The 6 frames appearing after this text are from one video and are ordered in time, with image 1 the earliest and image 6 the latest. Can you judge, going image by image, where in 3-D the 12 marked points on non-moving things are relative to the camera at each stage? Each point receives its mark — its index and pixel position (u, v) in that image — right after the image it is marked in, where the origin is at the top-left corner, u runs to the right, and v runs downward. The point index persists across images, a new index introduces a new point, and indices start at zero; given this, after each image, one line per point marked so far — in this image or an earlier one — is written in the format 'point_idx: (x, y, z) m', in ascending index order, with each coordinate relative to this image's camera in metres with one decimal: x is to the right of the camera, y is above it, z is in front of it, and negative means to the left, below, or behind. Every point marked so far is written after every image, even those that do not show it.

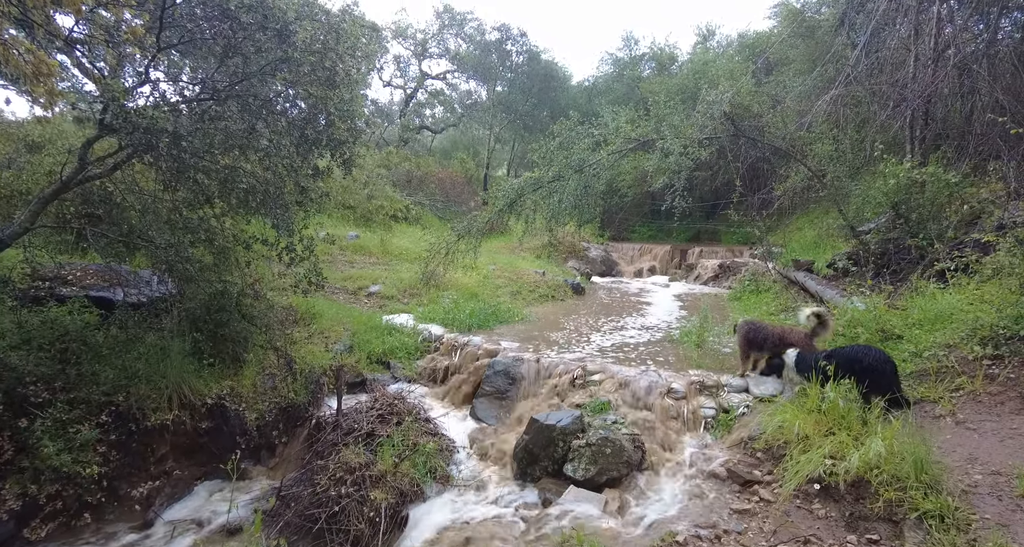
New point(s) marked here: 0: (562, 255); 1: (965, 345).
0: (+1.6, +0.5, +16.5) m
1: (+4.2, -0.7, +5.1) m
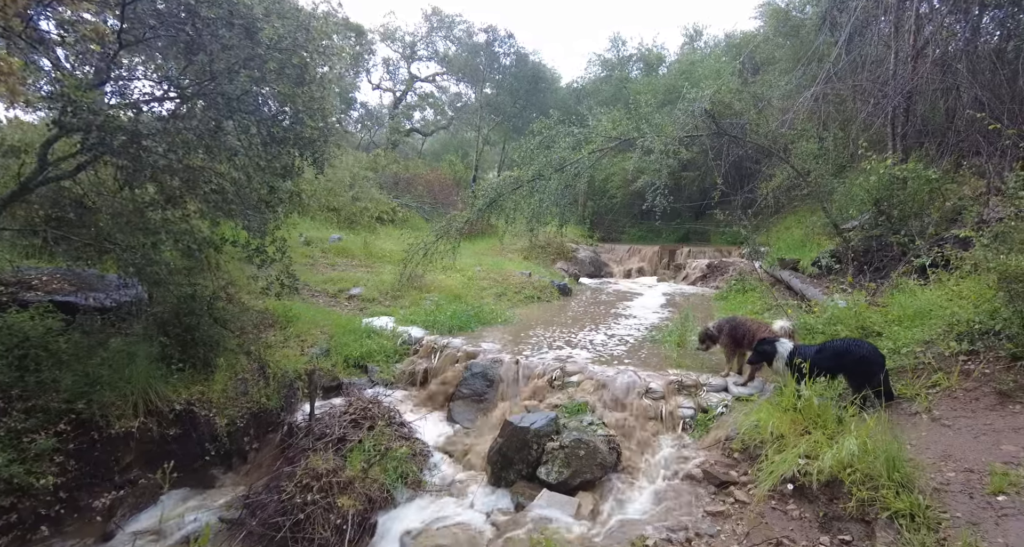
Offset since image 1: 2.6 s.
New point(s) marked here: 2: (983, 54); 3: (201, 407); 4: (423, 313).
0: (+1.2, +0.5, +16.5) m
1: (+3.9, -0.6, +5.0) m
2: (+6.9, +3.2, +8.0) m
3: (-3.2, -1.4, +5.6) m
4: (-1.5, -0.6, +9.0) m
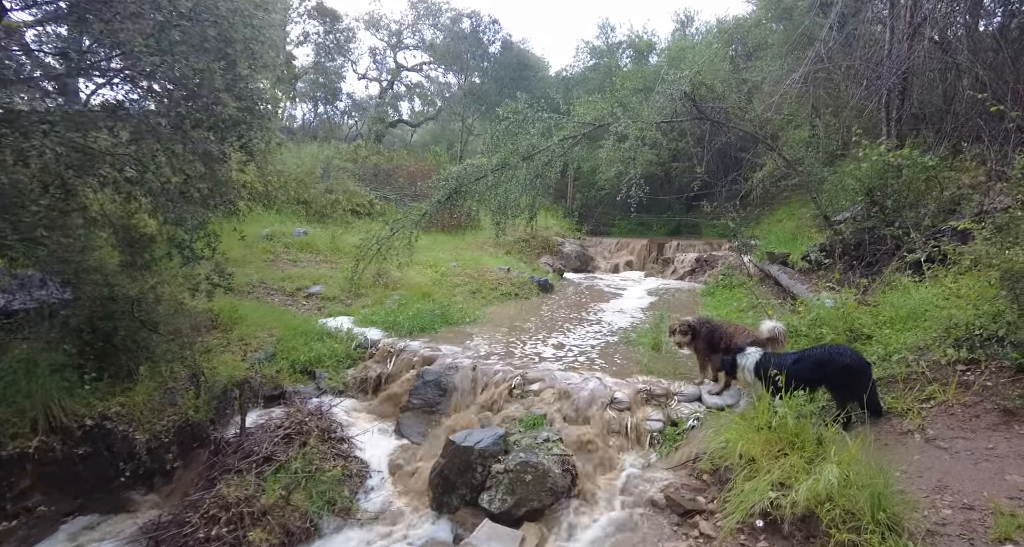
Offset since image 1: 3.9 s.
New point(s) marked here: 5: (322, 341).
0: (+0.7, +0.6, +15.9) m
1: (+3.5, -0.6, +4.4) m
2: (+6.4, +3.3, +7.4) m
3: (-3.7, -1.4, +5.1) m
4: (-1.9, -0.6, +8.4) m
5: (-2.6, -0.9, +7.3) m
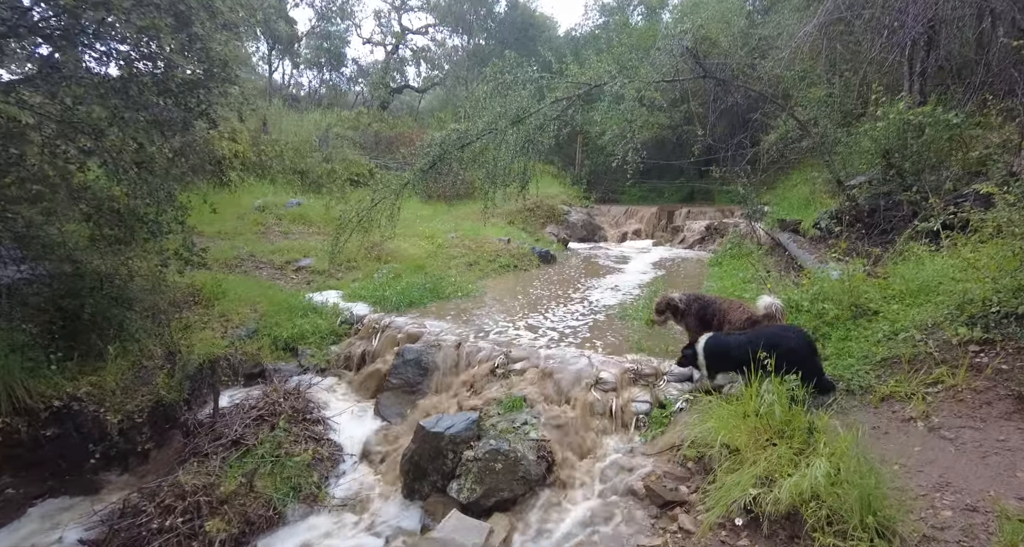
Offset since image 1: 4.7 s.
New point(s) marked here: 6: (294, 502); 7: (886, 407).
0: (+0.8, +1.5, +15.5) m
1: (+3.2, -0.4, +4.0) m
2: (+6.3, +3.7, +6.7) m
3: (-3.9, -1.2, +4.9) m
4: (-2.0, -0.2, +8.2) m
5: (-2.7, -0.6, +7.1) m
6: (-1.7, -1.7, +4.2) m
7: (+2.6, -0.9, +3.8) m
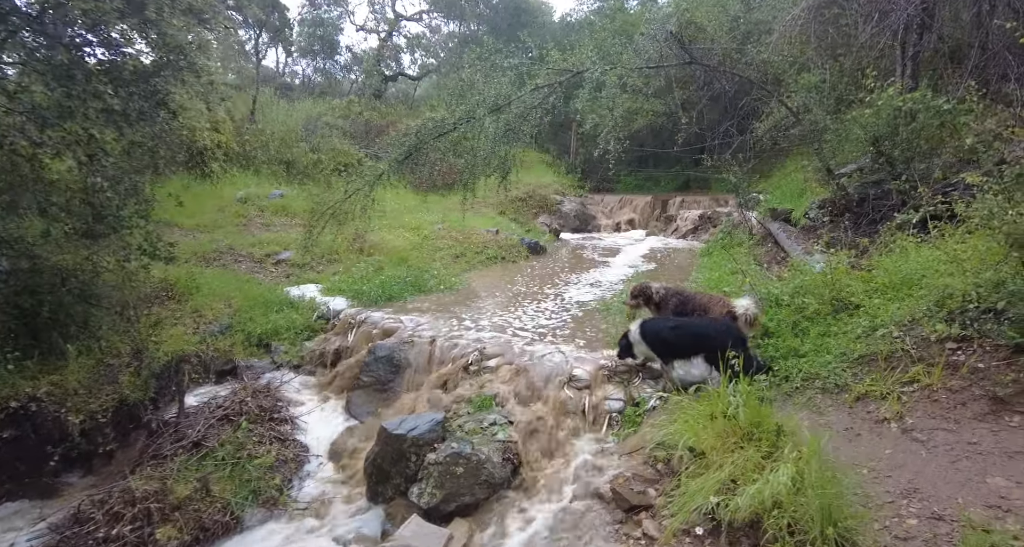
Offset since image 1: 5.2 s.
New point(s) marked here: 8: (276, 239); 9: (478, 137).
0: (+0.5, +1.8, +15.3) m
1: (+3.0, -0.3, +3.9) m
2: (+6.0, +3.8, +6.5) m
3: (-4.1, -1.2, +4.8) m
4: (-2.3, -0.1, +8.0) m
5: (-2.9, -0.5, +7.0) m
6: (-1.9, -1.7, +4.0) m
7: (+2.3, -0.9, +3.6) m
8: (-4.0, +0.6, +9.3) m
9: (-0.4, +1.8, +7.0) m
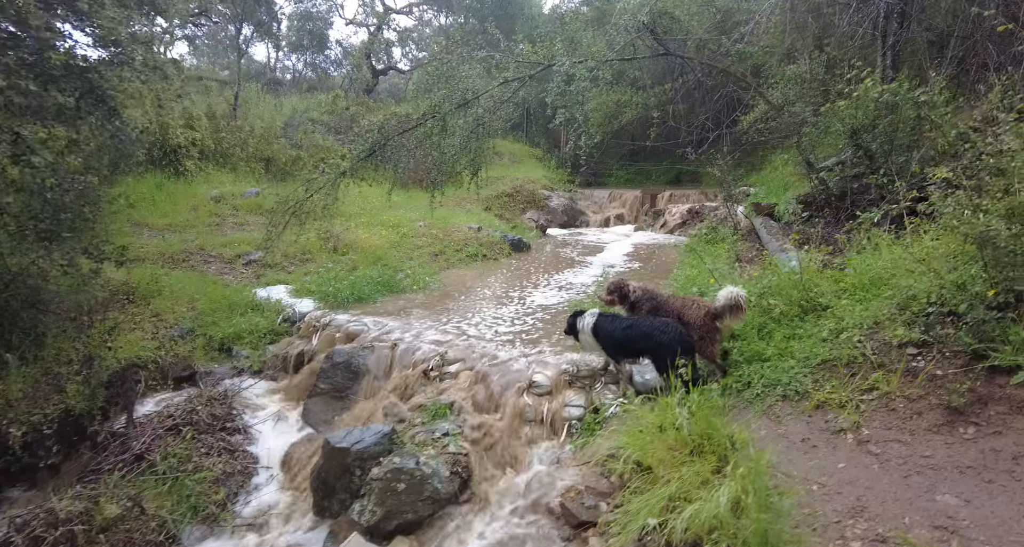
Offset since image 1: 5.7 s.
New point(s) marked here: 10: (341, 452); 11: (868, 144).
0: (+0.1, +1.9, +15.1) m
1: (+2.6, -0.4, +3.7) m
2: (+5.6, +3.9, +6.2) m
3: (-4.5, -1.2, +4.6) m
4: (-2.7, -0.1, +7.9) m
5: (-3.3, -0.5, +6.8) m
6: (-2.3, -1.8, +3.9) m
7: (+1.9, -0.9, +3.4) m
8: (-4.4, +0.6, +9.1) m
9: (-0.8, +1.8, +6.8) m
10: (-1.2, -1.3, +3.9) m
11: (+4.2, +1.5, +6.4) m
